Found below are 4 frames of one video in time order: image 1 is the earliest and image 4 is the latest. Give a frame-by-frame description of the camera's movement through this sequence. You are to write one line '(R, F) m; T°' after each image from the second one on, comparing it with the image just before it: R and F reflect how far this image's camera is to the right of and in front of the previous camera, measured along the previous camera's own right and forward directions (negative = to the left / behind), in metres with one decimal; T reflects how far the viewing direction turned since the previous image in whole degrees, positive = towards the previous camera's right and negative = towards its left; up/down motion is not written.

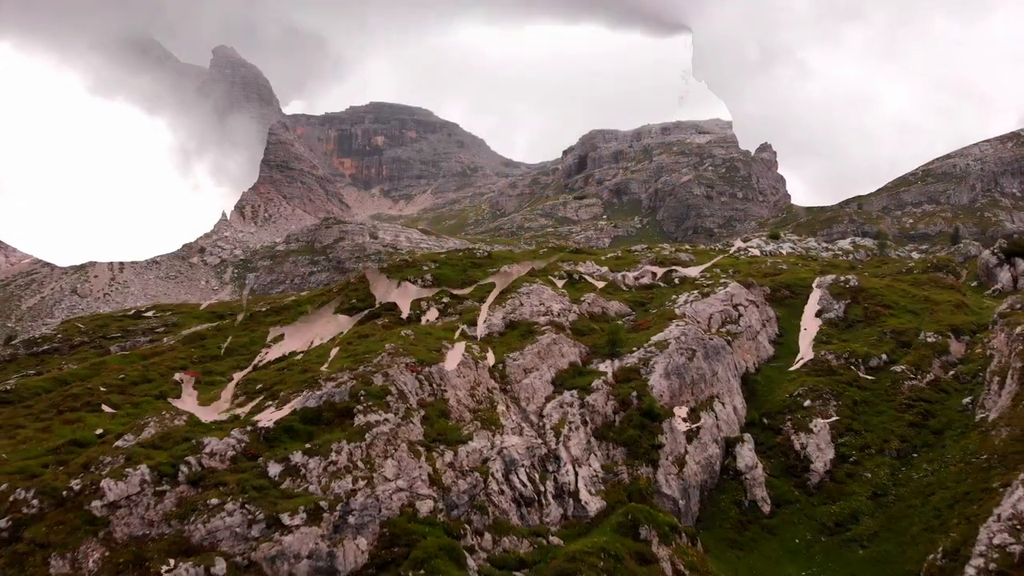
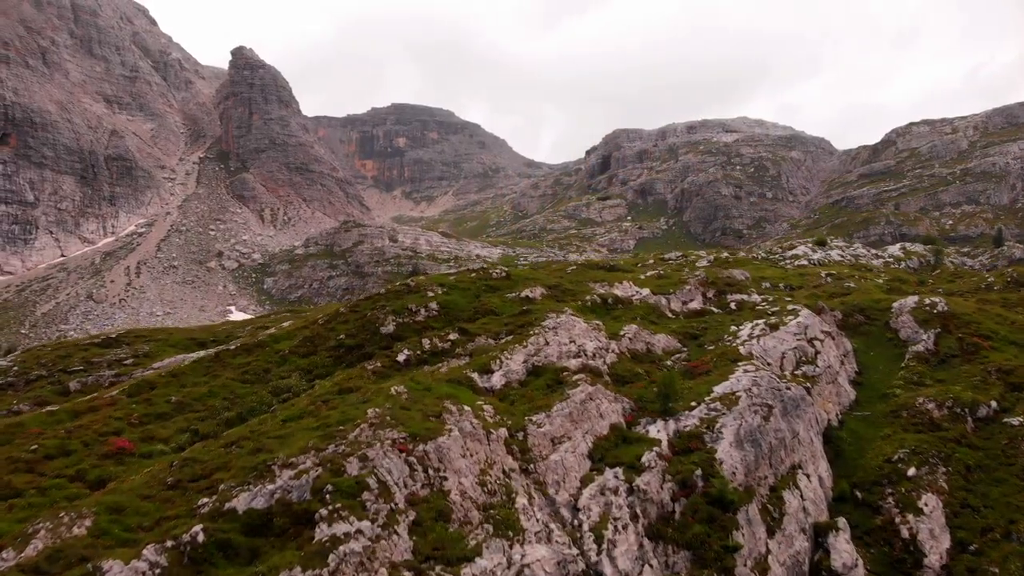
(-0.1, +10.7) m; -2°
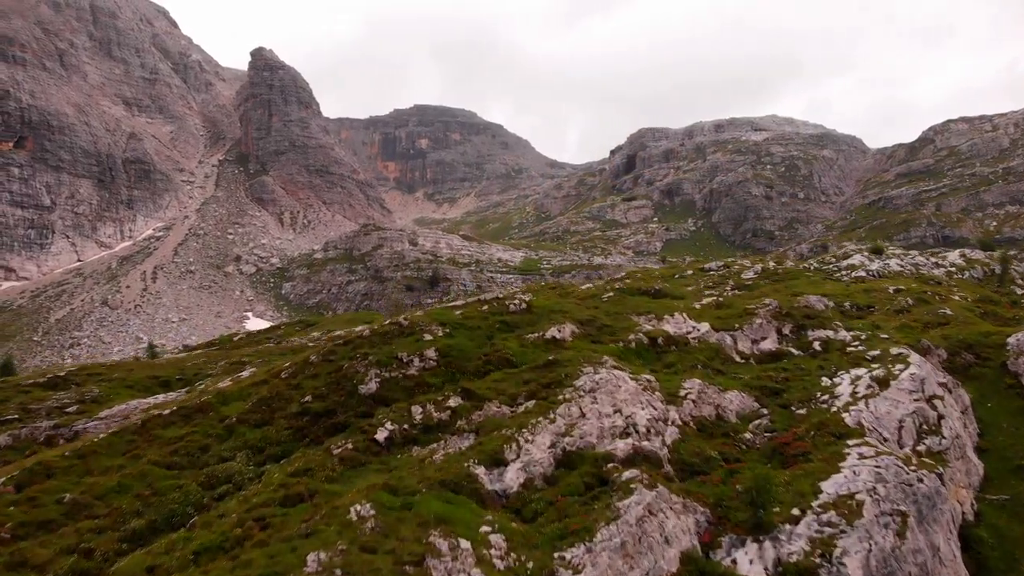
(0.0, +11.8) m; -2°
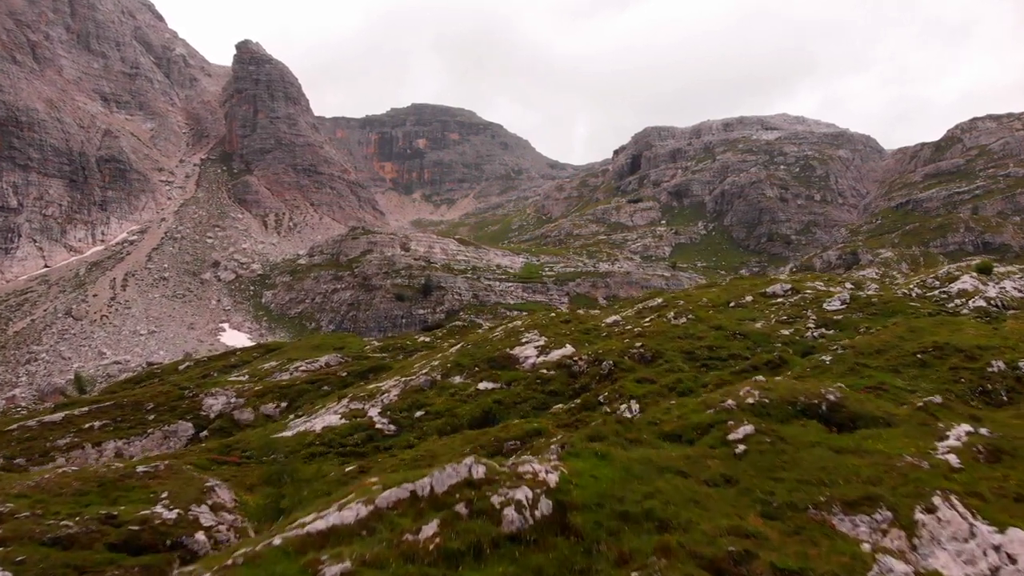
(0.0, +28.2) m; 0°
